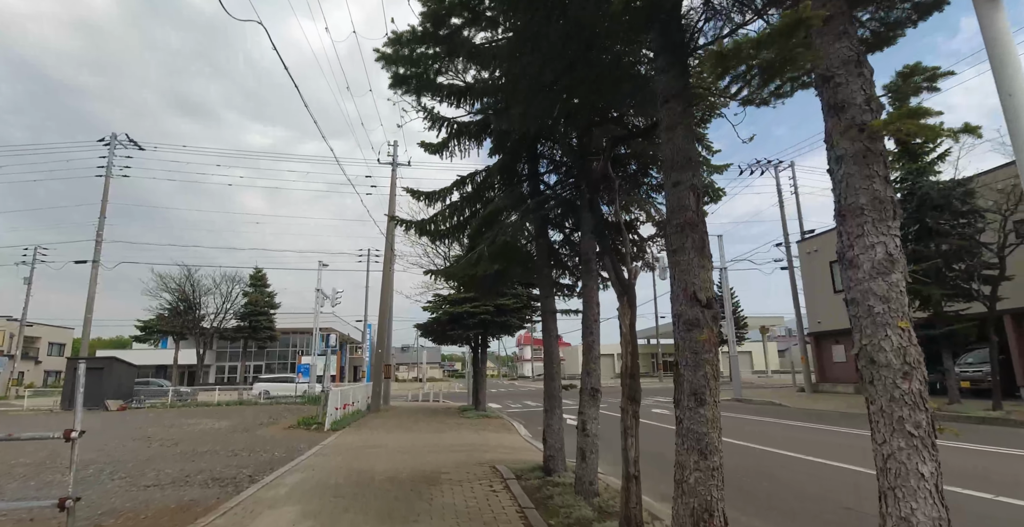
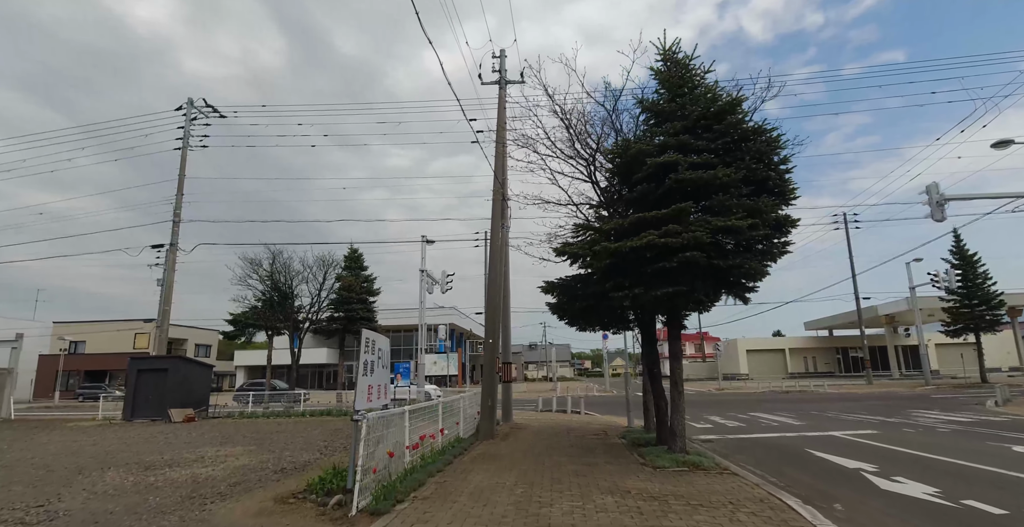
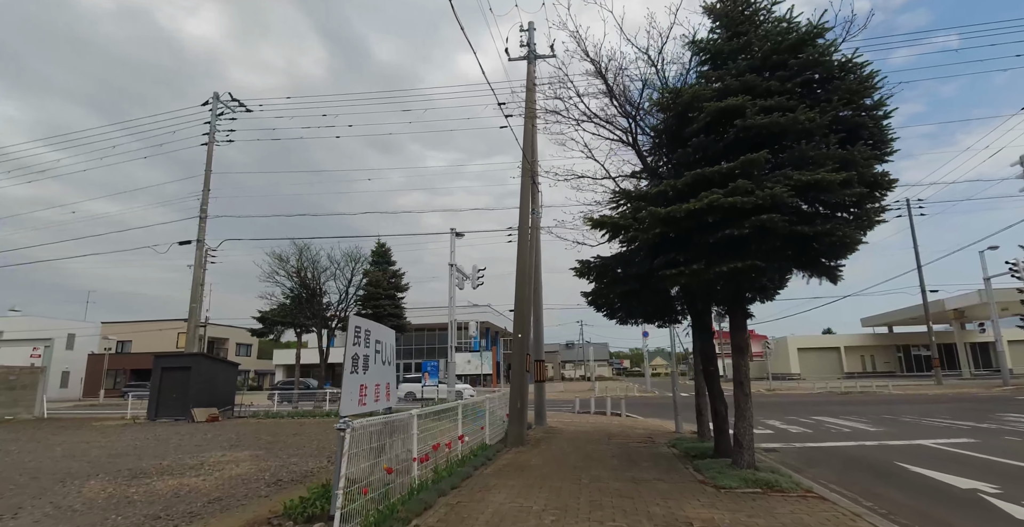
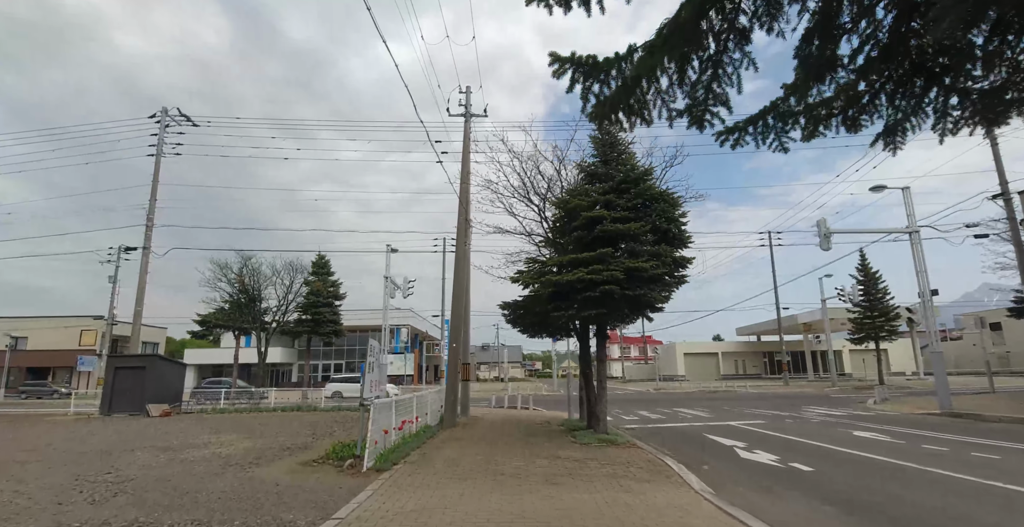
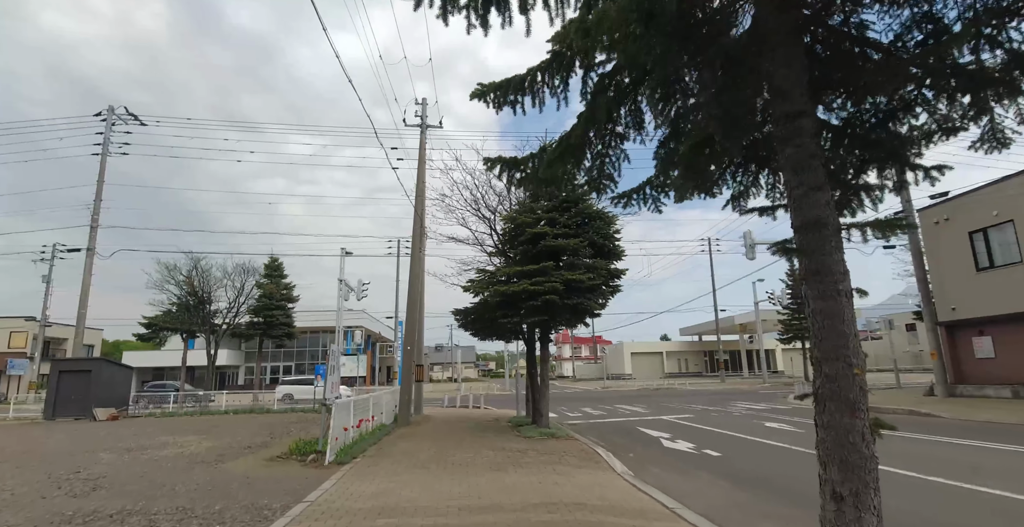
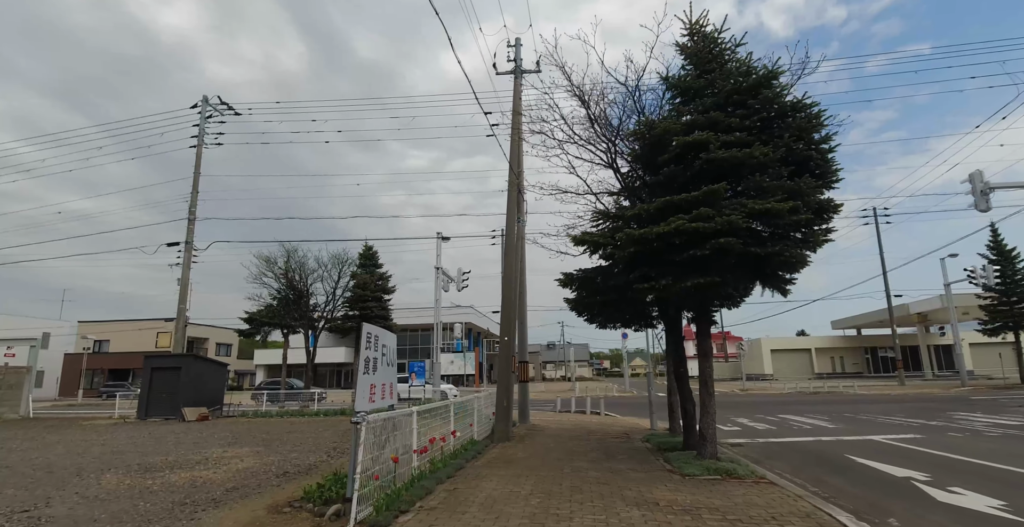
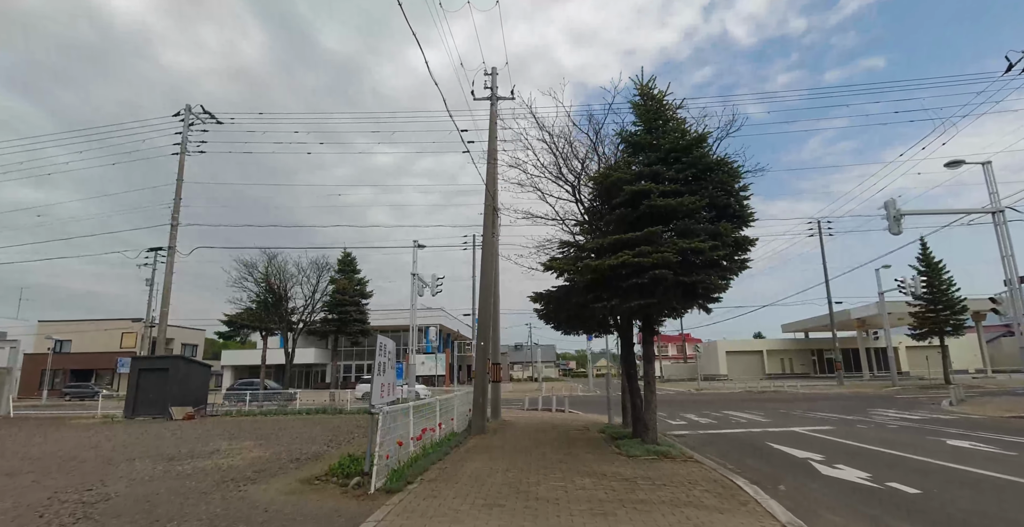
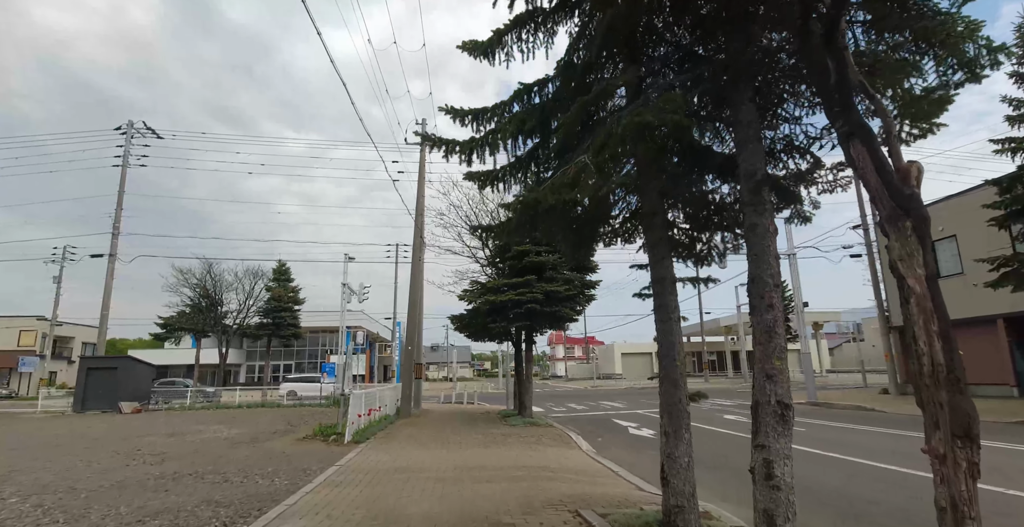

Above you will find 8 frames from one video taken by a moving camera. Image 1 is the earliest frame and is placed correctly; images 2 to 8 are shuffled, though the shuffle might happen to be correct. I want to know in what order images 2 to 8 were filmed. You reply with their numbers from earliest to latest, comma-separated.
8, 5, 4, 7, 2, 6, 3
